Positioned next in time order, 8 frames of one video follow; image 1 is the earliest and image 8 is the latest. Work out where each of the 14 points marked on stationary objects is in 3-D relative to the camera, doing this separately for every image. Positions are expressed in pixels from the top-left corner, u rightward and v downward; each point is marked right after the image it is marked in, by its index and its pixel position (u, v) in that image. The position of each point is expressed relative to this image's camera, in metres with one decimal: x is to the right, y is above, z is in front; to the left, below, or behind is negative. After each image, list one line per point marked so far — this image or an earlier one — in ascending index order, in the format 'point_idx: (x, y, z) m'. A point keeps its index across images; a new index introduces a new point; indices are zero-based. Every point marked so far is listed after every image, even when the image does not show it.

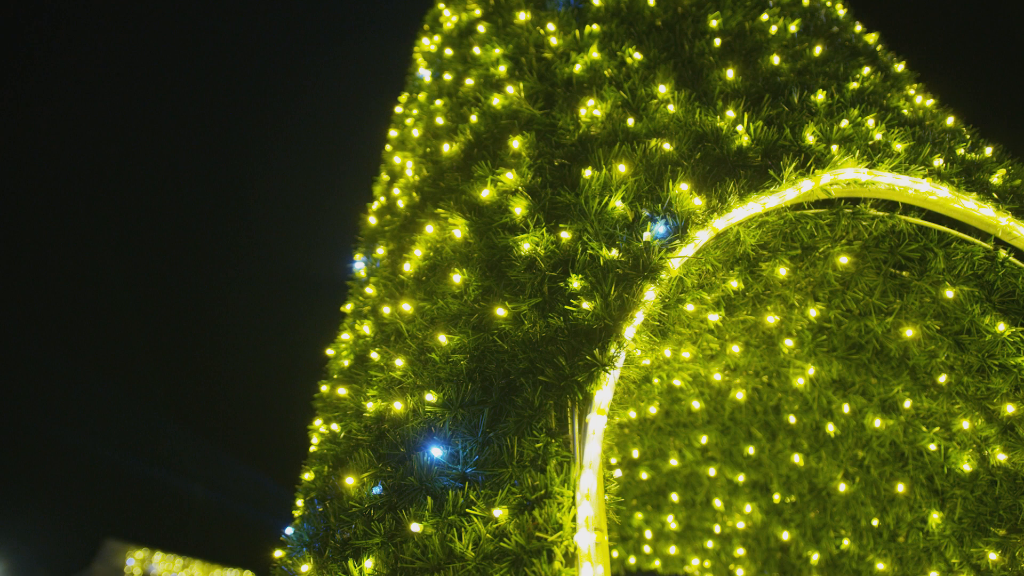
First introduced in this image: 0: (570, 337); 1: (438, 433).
0: (+0.2, -0.1, +2.6) m
1: (-0.2, -0.4, +2.6) m
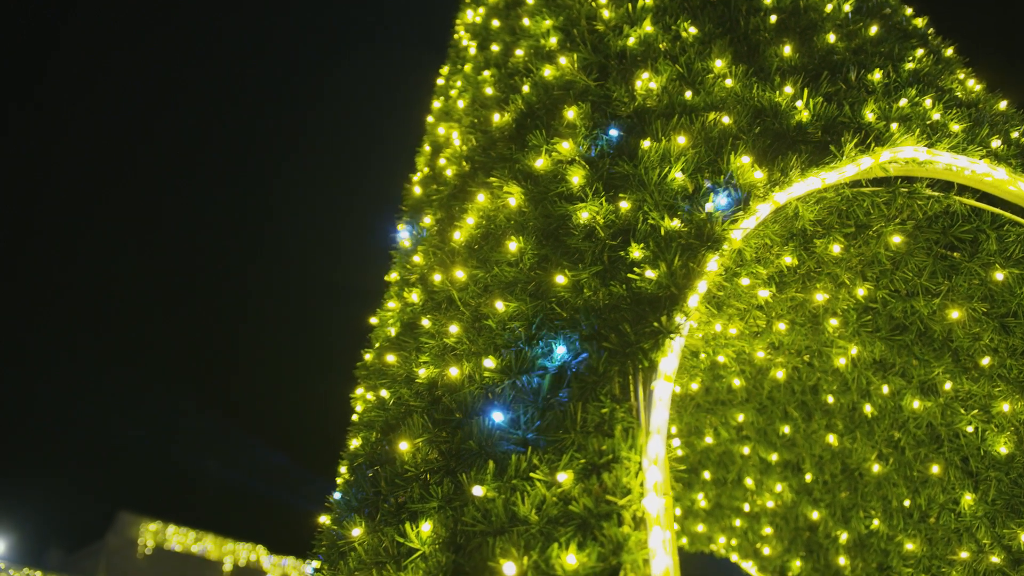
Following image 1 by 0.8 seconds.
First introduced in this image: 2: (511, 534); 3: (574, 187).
0: (+0.4, 0.0, +2.6) m
1: (0.0, -0.3, +2.7) m
2: (0.0, -0.7, +2.3) m
3: (+0.2, +0.4, +3.2) m
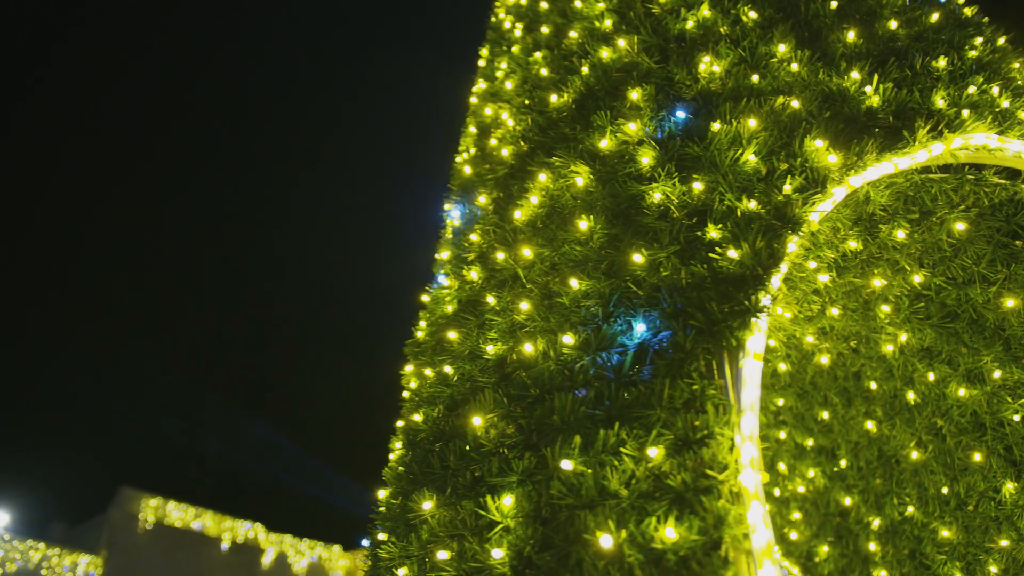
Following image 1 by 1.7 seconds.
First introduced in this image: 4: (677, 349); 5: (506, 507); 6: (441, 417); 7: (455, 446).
0: (+0.6, 0.0, +2.7) m
1: (+0.2, -0.3, +2.7) m
2: (+0.2, -0.6, +2.3) m
3: (+0.5, +0.4, +3.2) m
4: (+0.5, -0.2, +2.6) m
5: (0.0, -0.6, +2.5) m
6: (-0.3, -0.5, +3.3) m
7: (-0.2, -0.5, +2.9) m
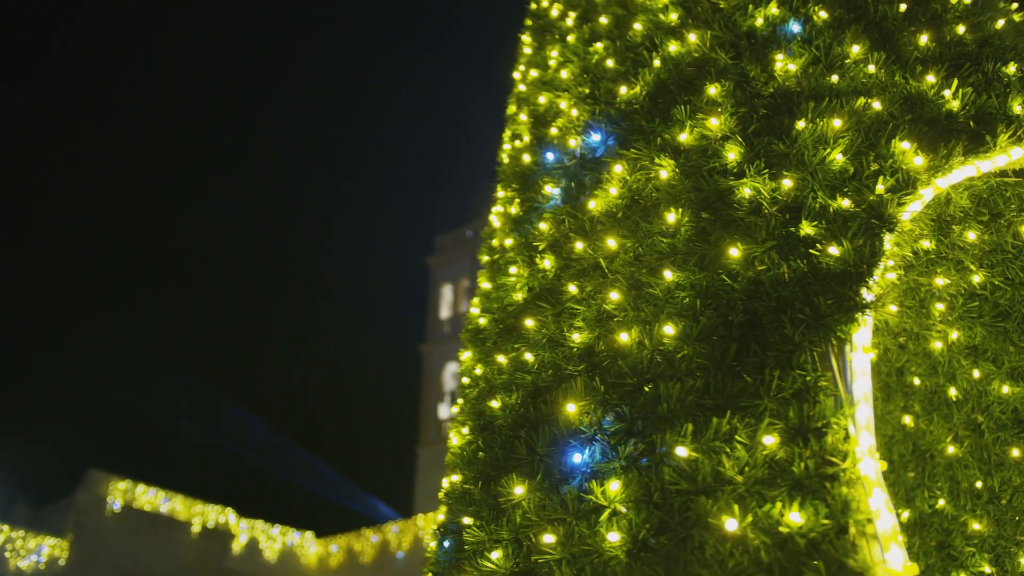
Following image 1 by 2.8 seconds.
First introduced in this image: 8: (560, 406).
0: (+1.0, 0.0, +2.7) m
1: (+0.5, -0.2, +2.8) m
2: (+0.6, -0.6, +2.4) m
3: (+0.8, +0.5, +3.3) m
4: (+0.8, -0.2, +2.6) m
5: (+0.3, -0.6, +2.6) m
6: (0.0, -0.4, +3.3) m
7: (+0.1, -0.5, +3.0) m
8: (+0.2, -0.4, +3.1) m
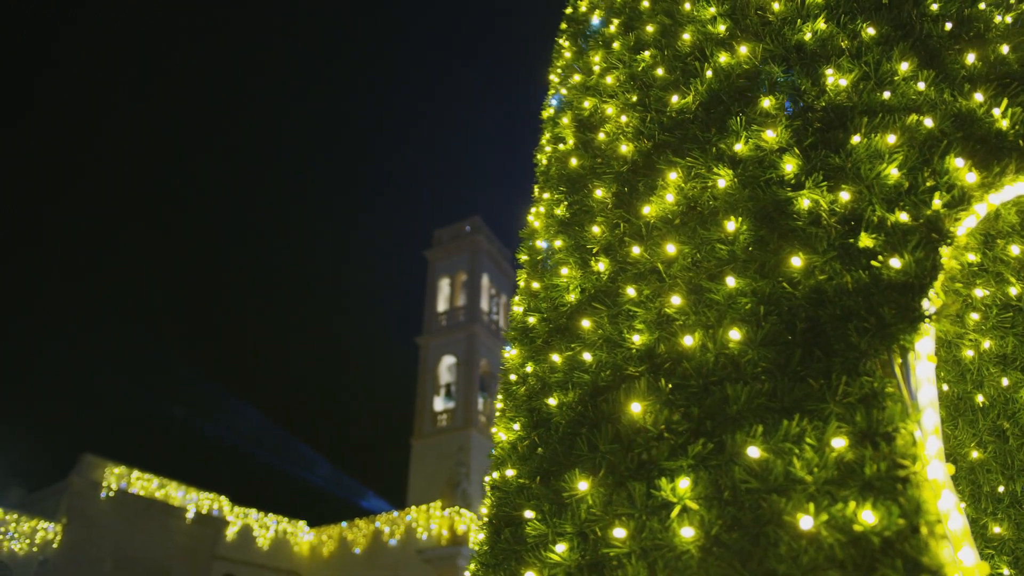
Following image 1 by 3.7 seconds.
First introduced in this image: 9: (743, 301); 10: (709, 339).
0: (+1.2, 0.0, +2.9) m
1: (+0.8, -0.3, +2.9) m
2: (+0.8, -0.6, +2.5) m
3: (+1.1, +0.4, +3.4) m
4: (+1.1, -0.2, +2.8) m
5: (+0.5, -0.6, +2.7) m
6: (+0.3, -0.5, +3.4) m
7: (+0.4, -0.5, +3.1) m
8: (+0.4, -0.4, +3.2) m
9: (+0.8, 0.0, +3.1) m
10: (+0.7, -0.2, +3.0) m
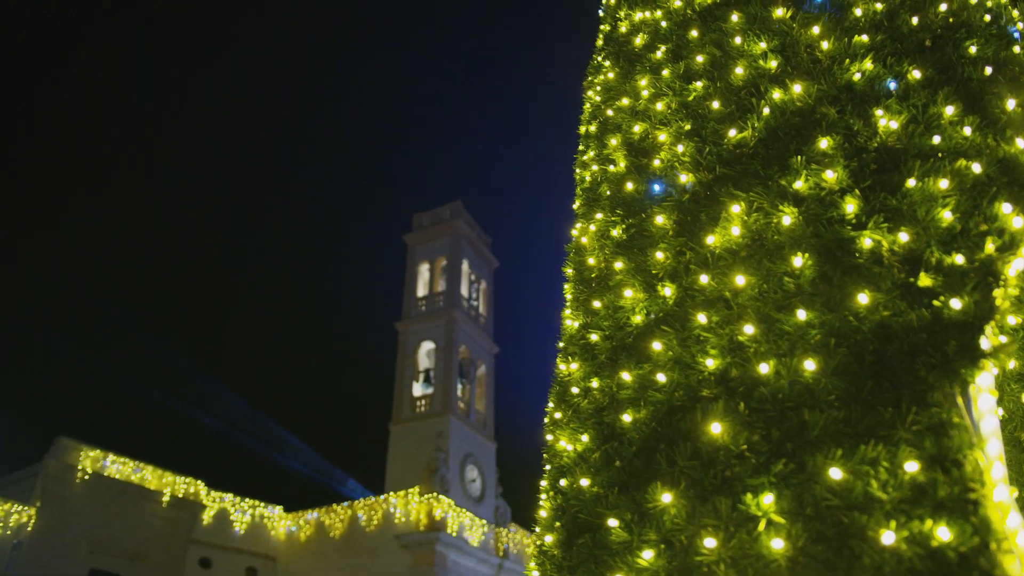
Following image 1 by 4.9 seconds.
0: (+1.6, -0.1, +3.2) m
1: (+1.2, -0.4, +3.2) m
2: (+1.2, -0.7, +2.9) m
3: (+1.4, +0.3, +3.7) m
4: (+1.4, -0.3, +3.1) m
5: (+0.9, -0.8, +3.0) m
6: (+0.6, -0.6, +3.8) m
7: (+0.7, -0.6, +3.4) m
8: (+0.8, -0.6, +3.5) m
9: (+1.2, -0.2, +3.4) m
10: (+1.1, -0.3, +3.4) m
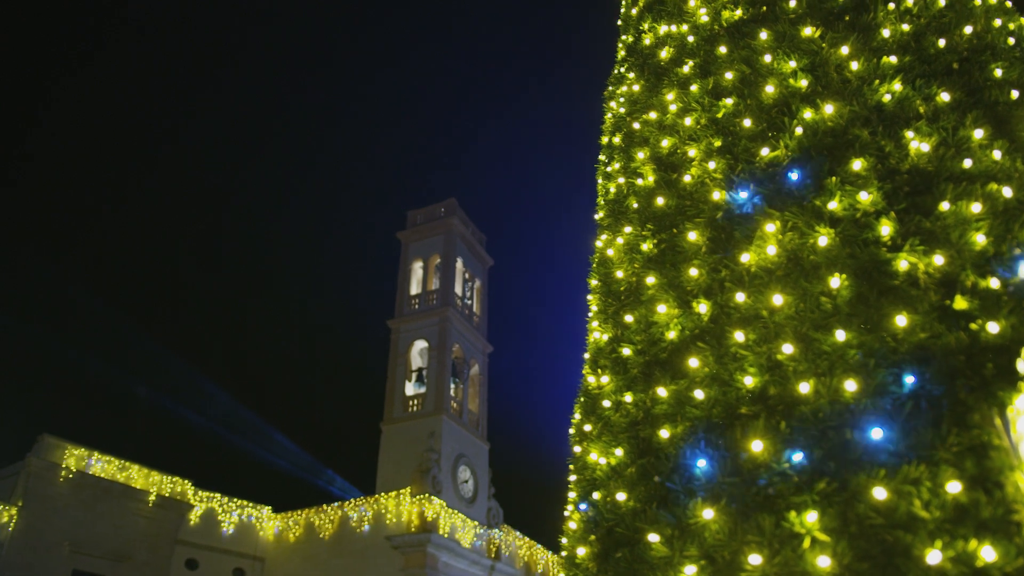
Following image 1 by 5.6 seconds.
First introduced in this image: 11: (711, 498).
0: (+1.8, -0.2, +3.3) m
1: (+1.3, -0.5, +3.3) m
2: (+1.4, -0.8, +2.9) m
3: (+1.6, +0.2, +3.8) m
4: (+1.6, -0.4, +3.2) m
5: (+1.1, -0.8, +3.1) m
6: (+0.8, -0.7, +3.8) m
7: (+0.9, -0.7, +3.5) m
8: (+1.0, -0.6, +3.6) m
9: (+1.4, -0.3, +3.5) m
10: (+1.2, -0.4, +3.5) m
11: (+0.8, -0.9, +3.6) m
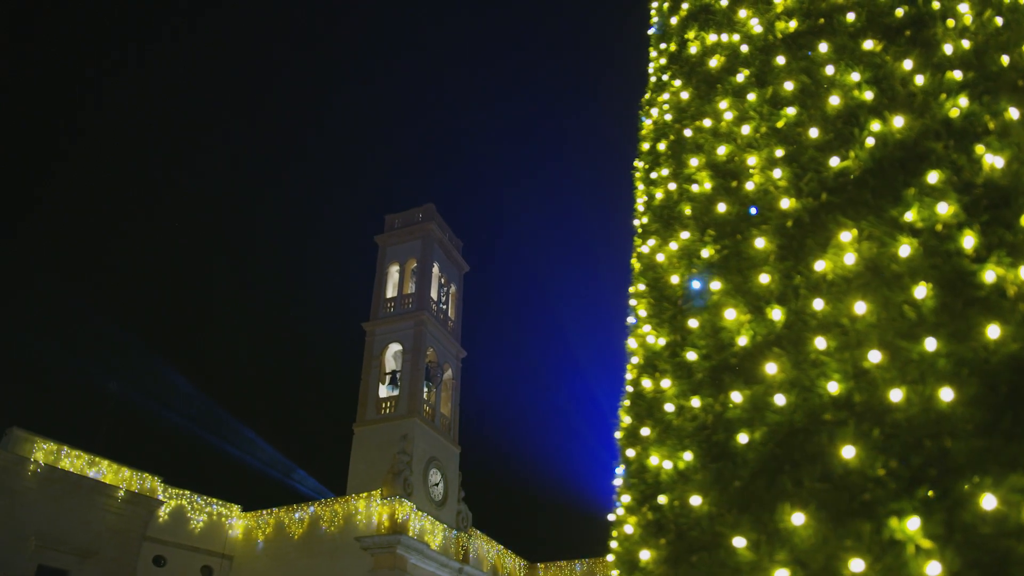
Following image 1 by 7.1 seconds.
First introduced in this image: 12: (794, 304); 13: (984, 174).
0: (+2.2, -0.3, +3.3) m
1: (+1.7, -0.5, +3.3) m
2: (+1.7, -0.9, +3.0) m
3: (+2.0, +0.2, +3.8) m
4: (+2.0, -0.5, +3.2) m
5: (+1.5, -0.9, +3.1) m
6: (+1.2, -0.7, +3.8) m
7: (+1.3, -0.7, +3.5) m
8: (+1.3, -0.7, +3.6) m
9: (+1.8, -0.3, +3.5) m
10: (+1.6, -0.4, +3.5) m
11: (+1.2, -0.9, +3.6) m
12: (+1.4, -0.1, +4.2) m
13: (+2.3, +0.5, +4.1) m
